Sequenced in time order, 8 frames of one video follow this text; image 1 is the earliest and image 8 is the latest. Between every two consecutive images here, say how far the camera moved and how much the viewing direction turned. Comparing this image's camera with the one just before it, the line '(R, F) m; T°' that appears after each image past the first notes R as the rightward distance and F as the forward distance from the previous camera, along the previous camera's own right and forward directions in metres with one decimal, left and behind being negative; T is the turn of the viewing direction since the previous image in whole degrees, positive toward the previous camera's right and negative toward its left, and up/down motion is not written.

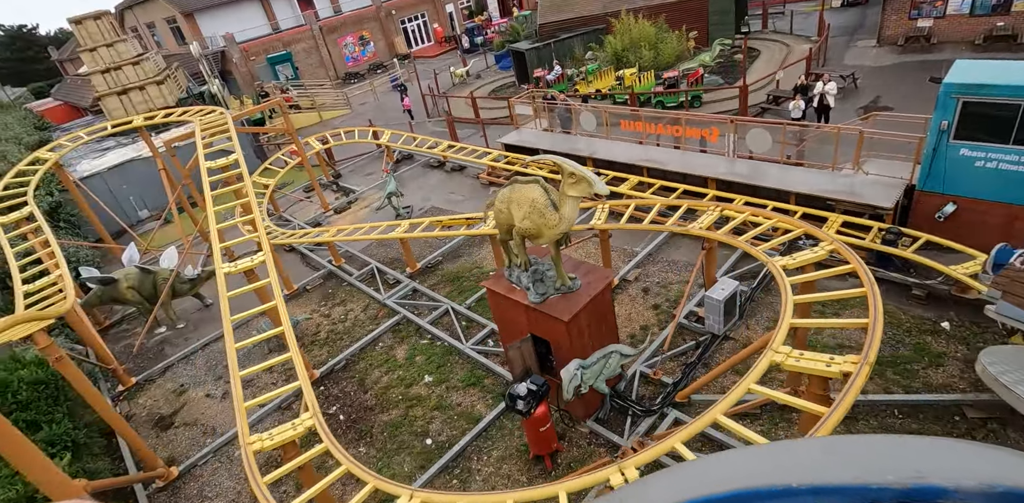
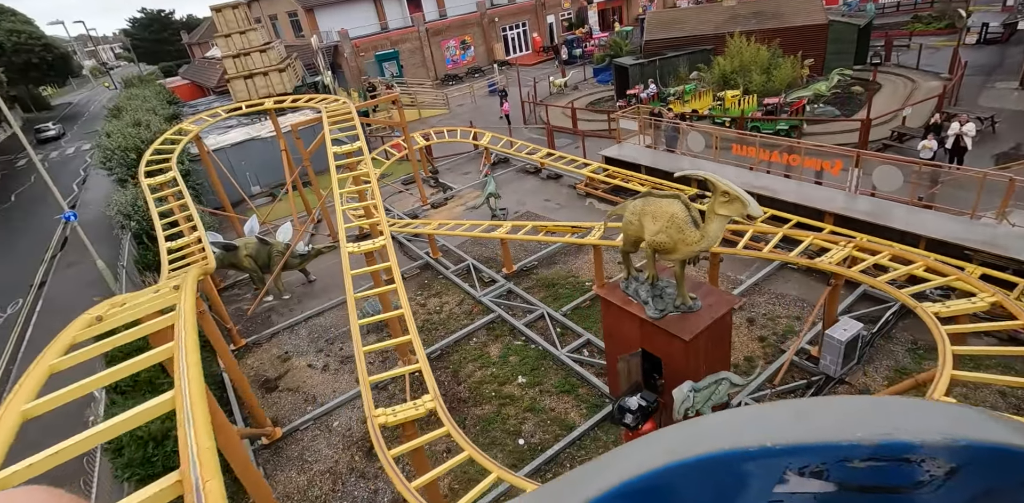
(-0.8, -0.1) m; -7°
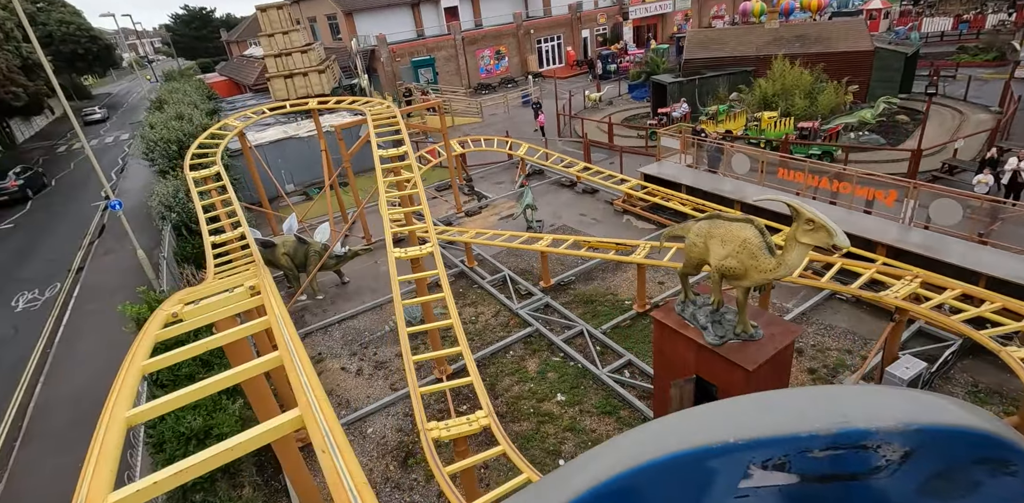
(-0.6, +0.2) m; -2°
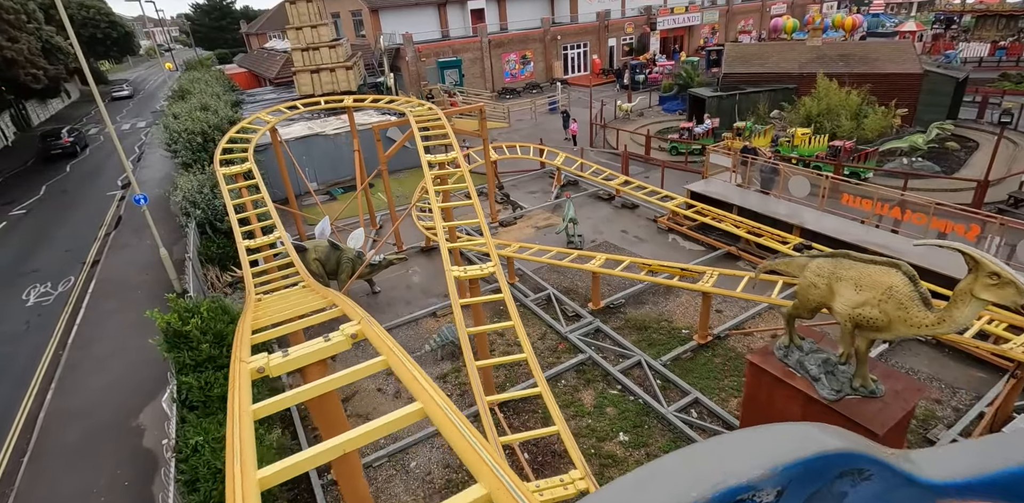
(-1.0, +0.8) m; 0°
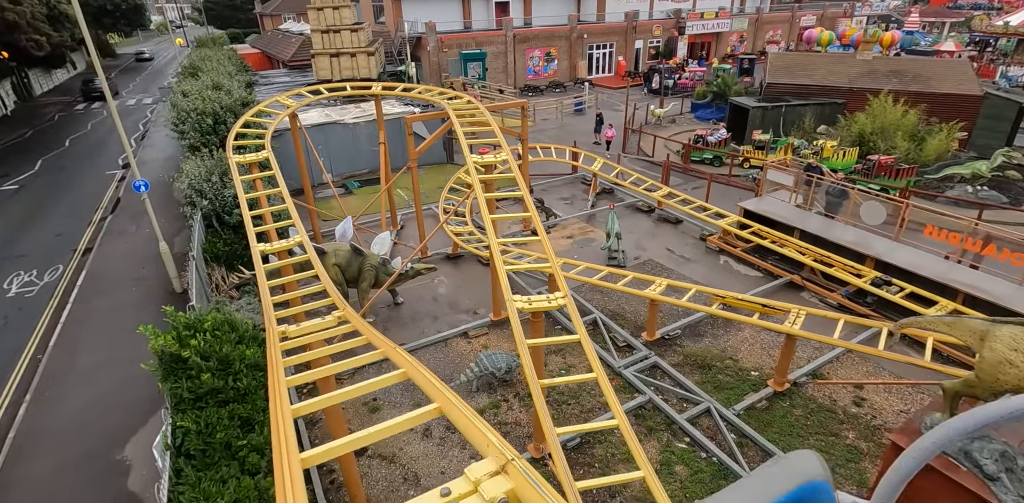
(-0.9, +1.3) m; 0°
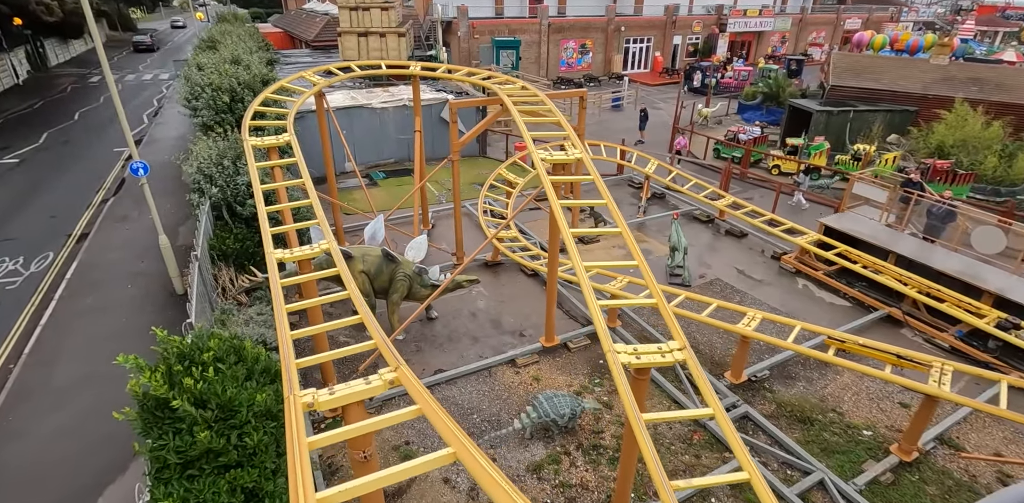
(-0.9, +1.6) m; -1°
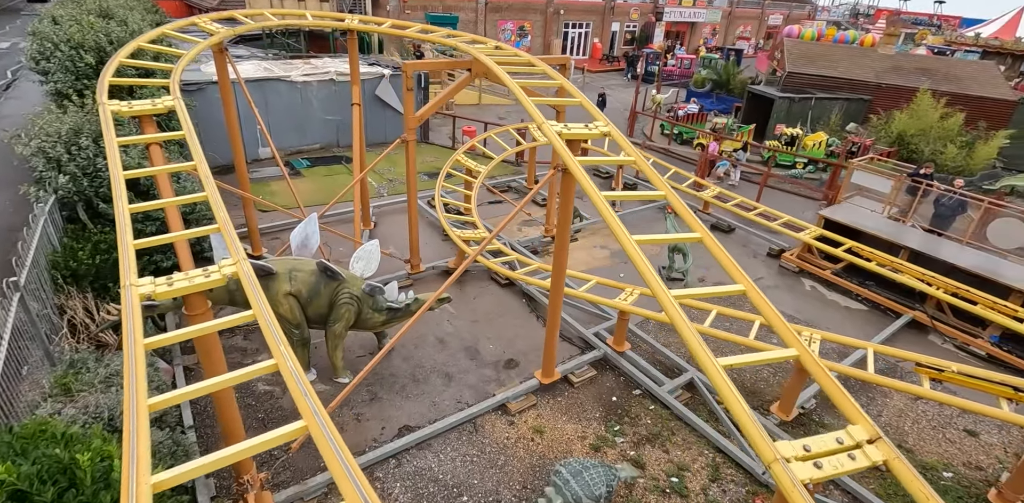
(-0.7, +2.2) m; +8°
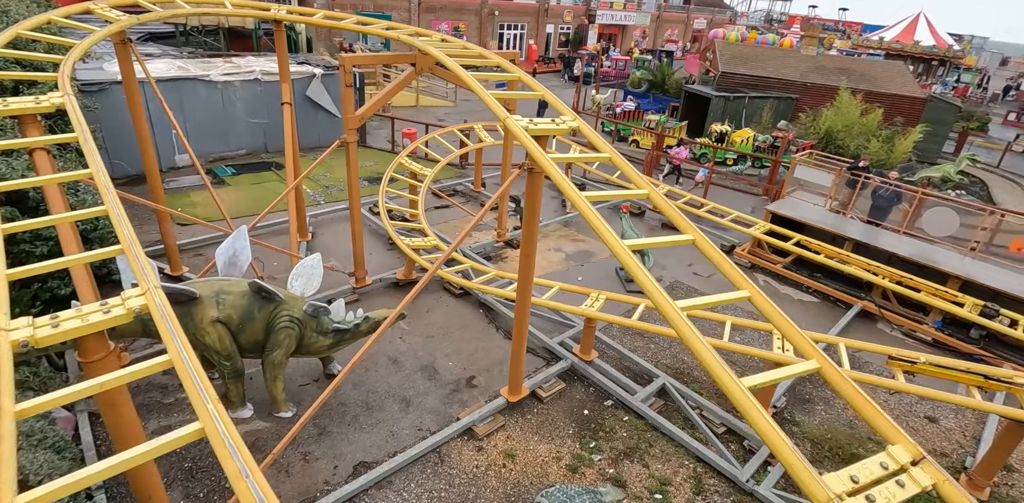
(-0.2, +0.5) m; +7°
